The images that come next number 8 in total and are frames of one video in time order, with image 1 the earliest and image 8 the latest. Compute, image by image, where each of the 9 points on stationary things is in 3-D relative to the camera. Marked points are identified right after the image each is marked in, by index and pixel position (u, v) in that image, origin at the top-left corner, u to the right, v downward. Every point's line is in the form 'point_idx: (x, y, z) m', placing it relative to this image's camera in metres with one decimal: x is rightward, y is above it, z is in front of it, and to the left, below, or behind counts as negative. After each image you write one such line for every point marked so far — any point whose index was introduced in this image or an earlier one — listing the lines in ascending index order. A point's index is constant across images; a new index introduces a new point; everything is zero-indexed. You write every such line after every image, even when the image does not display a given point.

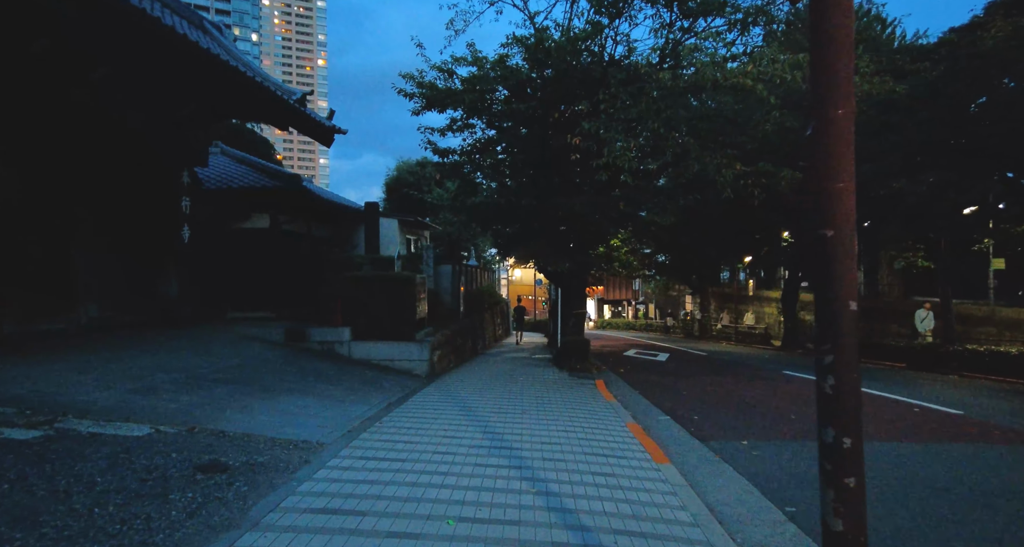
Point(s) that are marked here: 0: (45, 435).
0: (-3.5, -1.2, +4.4) m
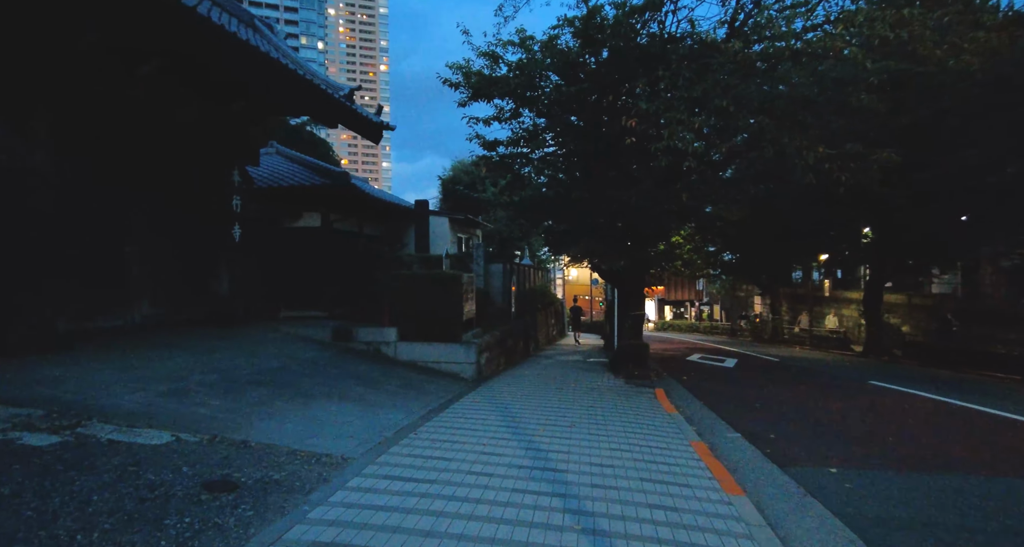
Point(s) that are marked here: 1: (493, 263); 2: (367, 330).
0: (-3.2, -1.2, +4.2) m
1: (-0.5, +0.2, +14.0) m
2: (-2.3, -0.9, +9.2) m
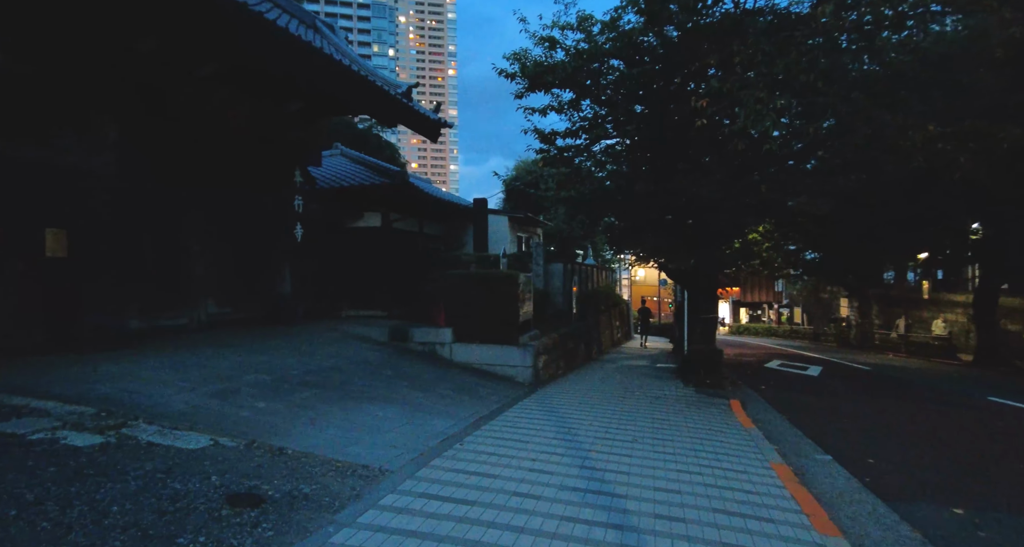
0: (-2.8, -1.2, +4.1) m
1: (+0.9, +0.2, +13.5) m
2: (-1.4, -0.9, +9.0) m
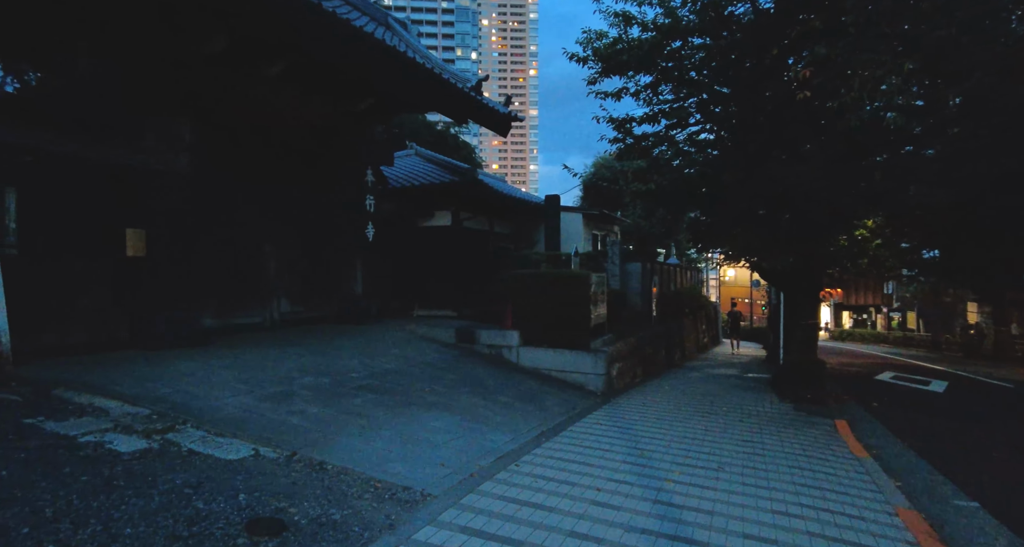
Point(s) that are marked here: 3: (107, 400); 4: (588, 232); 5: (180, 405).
0: (-2.4, -1.2, +3.9) m
1: (+2.6, +0.2, +12.8) m
2: (-0.4, -0.9, +8.6) m
3: (-3.3, -1.0, +4.8) m
4: (+1.9, +1.1, +15.2) m
5: (-2.7, -1.1, +4.8) m
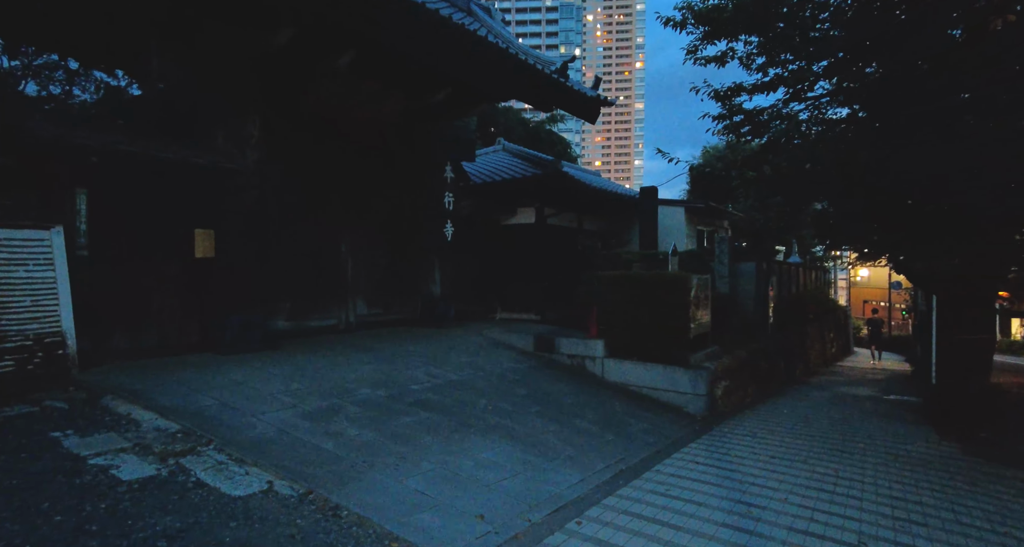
0: (-2.1, -1.2, +3.5) m
1: (+4.4, +0.2, +11.3) m
2: (+0.8, -0.9, +7.7) m
3: (-2.8, -1.0, +4.5) m
4: (+4.2, +1.1, +13.8) m
5: (-2.2, -1.1, +4.4) m
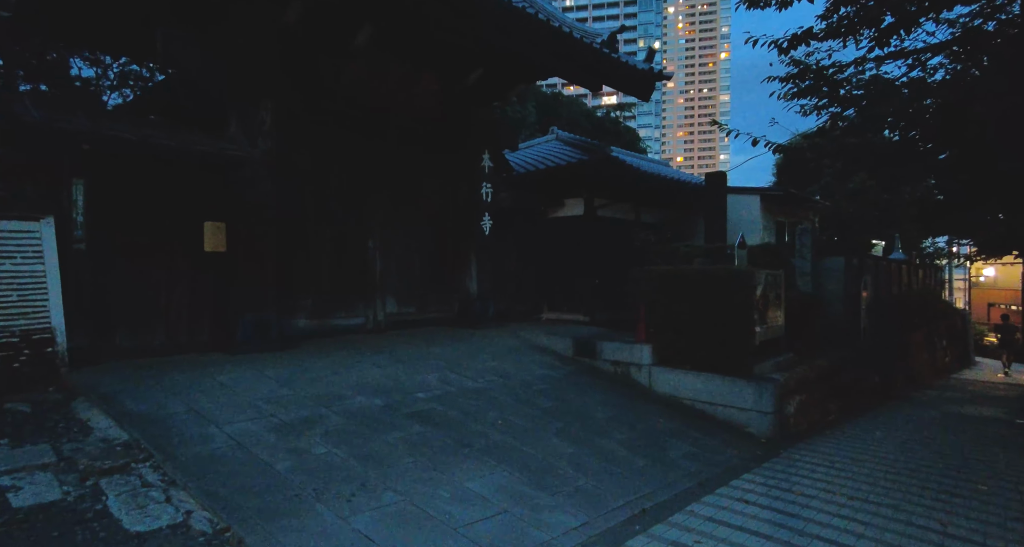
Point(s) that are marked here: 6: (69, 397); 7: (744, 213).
0: (-2.3, -1.1, +2.9) m
1: (+5.3, +0.3, +9.8) m
2: (+1.2, -0.8, +6.7) m
3: (-2.8, -1.0, +4.1) m
4: (+5.4, +1.1, +12.4) m
5: (-2.3, -1.0, +3.9) m
6: (-3.4, -0.9, +4.5) m
7: (+4.8, +1.2, +12.0) m
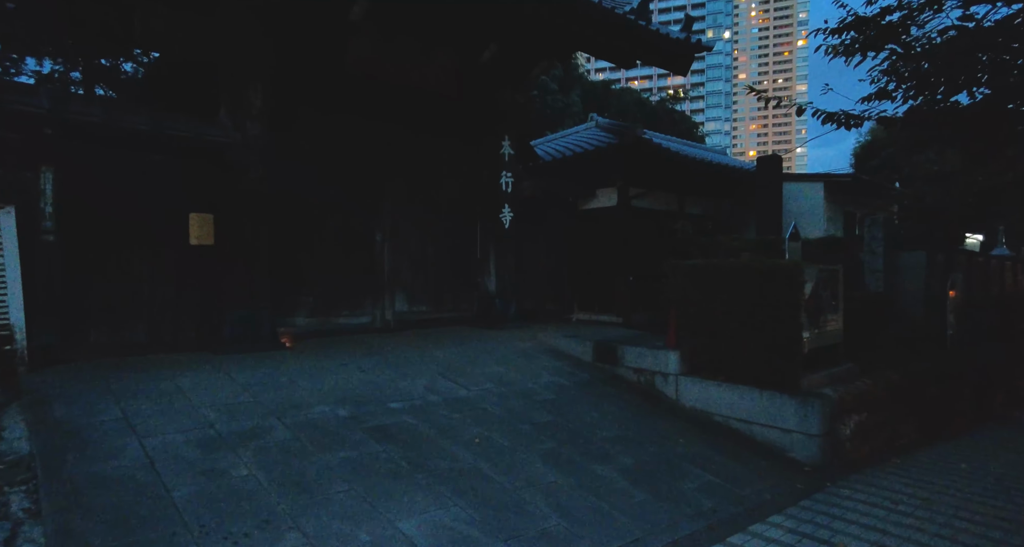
0: (-2.6, -1.1, +2.5) m
1: (+5.6, +0.3, +8.5) m
2: (+1.2, -0.8, +5.9) m
3: (-3.0, -0.9, +3.7) m
4: (+6.1, +1.2, +11.0) m
5: (-2.5, -1.0, +3.4) m
6: (-3.6, -0.9, +4.2) m
7: (+5.4, +1.3, +10.7) m
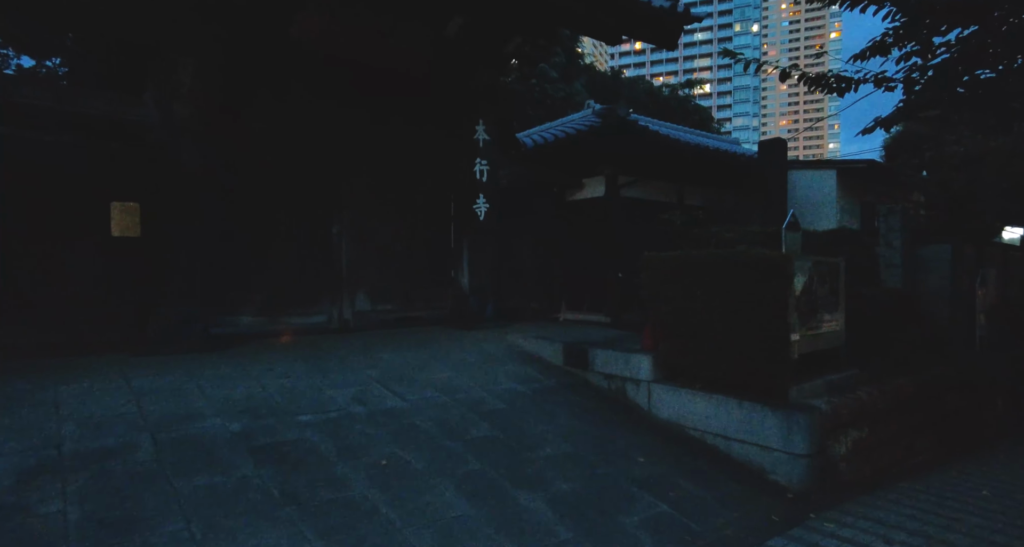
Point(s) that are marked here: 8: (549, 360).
0: (-3.2, -1.0, +2.0) m
1: (+5.3, +0.4, +7.5) m
2: (+0.8, -0.7, +5.2) m
3: (-3.6, -0.9, +3.1) m
4: (+5.9, +1.2, +10.0) m
5: (-3.0, -0.9, +2.9) m
6: (-4.1, -0.8, +3.7) m
7: (+5.2, +1.4, +9.8) m
8: (+0.3, -0.9, +5.8) m
